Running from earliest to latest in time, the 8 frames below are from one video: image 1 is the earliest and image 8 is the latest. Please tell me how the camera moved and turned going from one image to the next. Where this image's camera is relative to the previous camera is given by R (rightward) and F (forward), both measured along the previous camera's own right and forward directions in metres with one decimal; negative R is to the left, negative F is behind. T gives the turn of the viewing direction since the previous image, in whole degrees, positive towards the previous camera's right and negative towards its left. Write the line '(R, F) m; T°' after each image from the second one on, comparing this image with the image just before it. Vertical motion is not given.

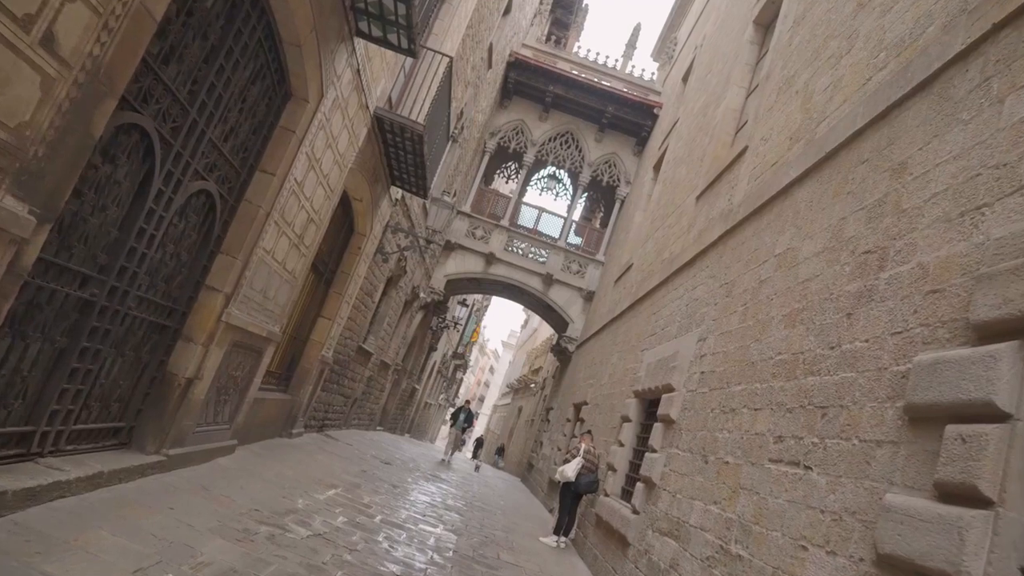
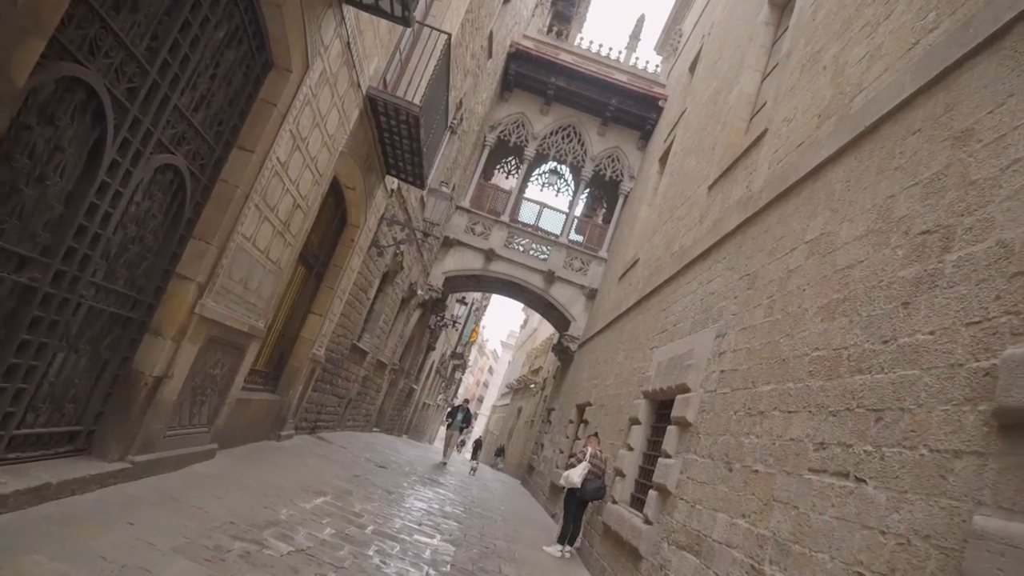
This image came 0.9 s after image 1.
(0.0, +0.4) m; 0°
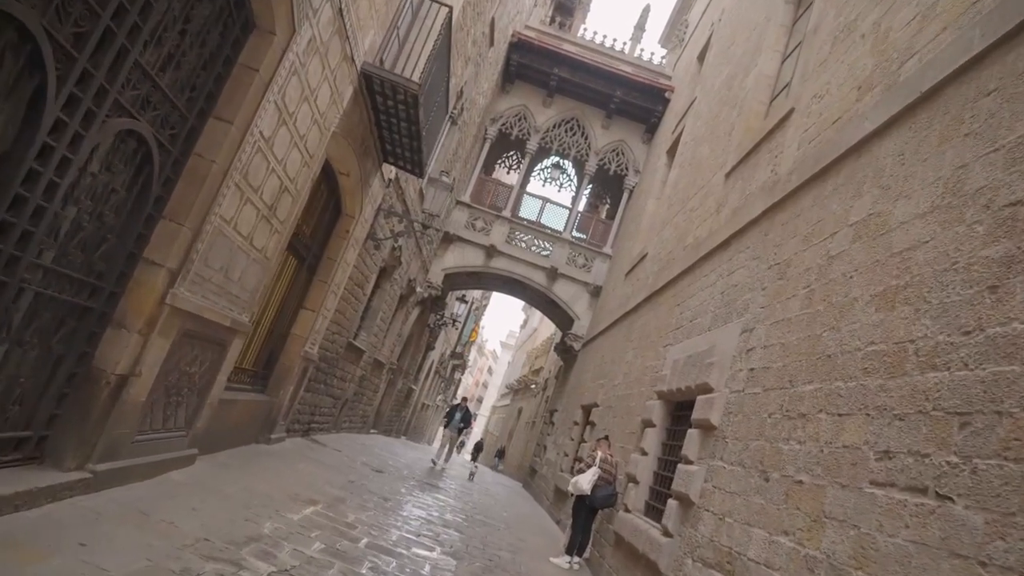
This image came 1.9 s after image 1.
(-0.1, +0.5) m; 0°
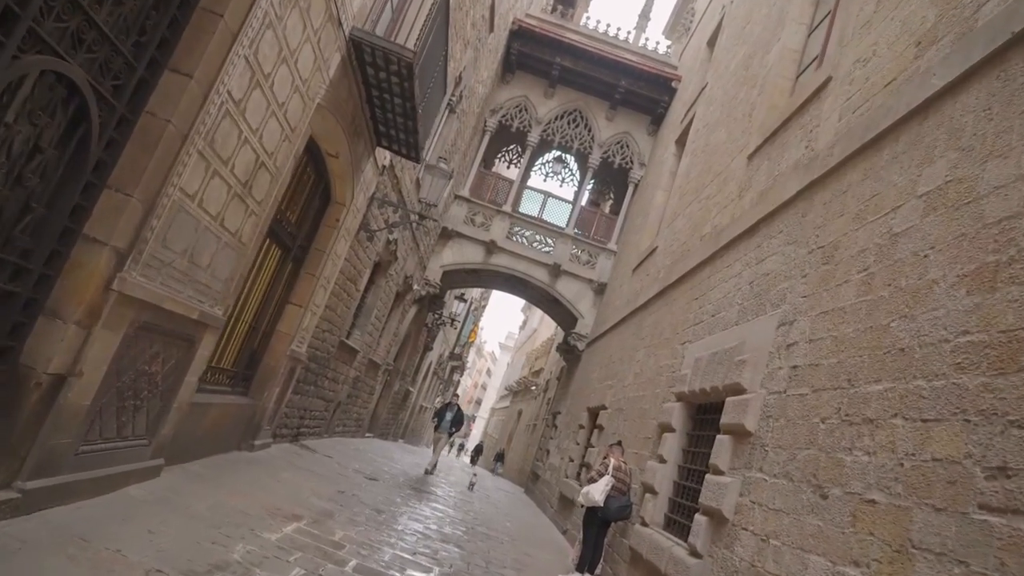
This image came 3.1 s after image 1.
(-0.1, +0.6) m; 0°
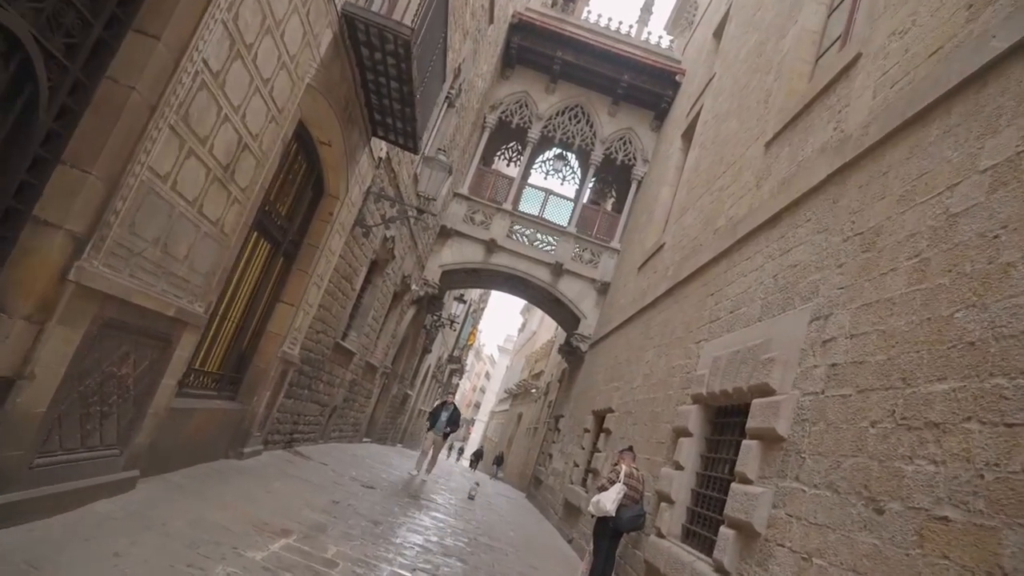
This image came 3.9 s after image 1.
(-0.1, +0.4) m; 0°
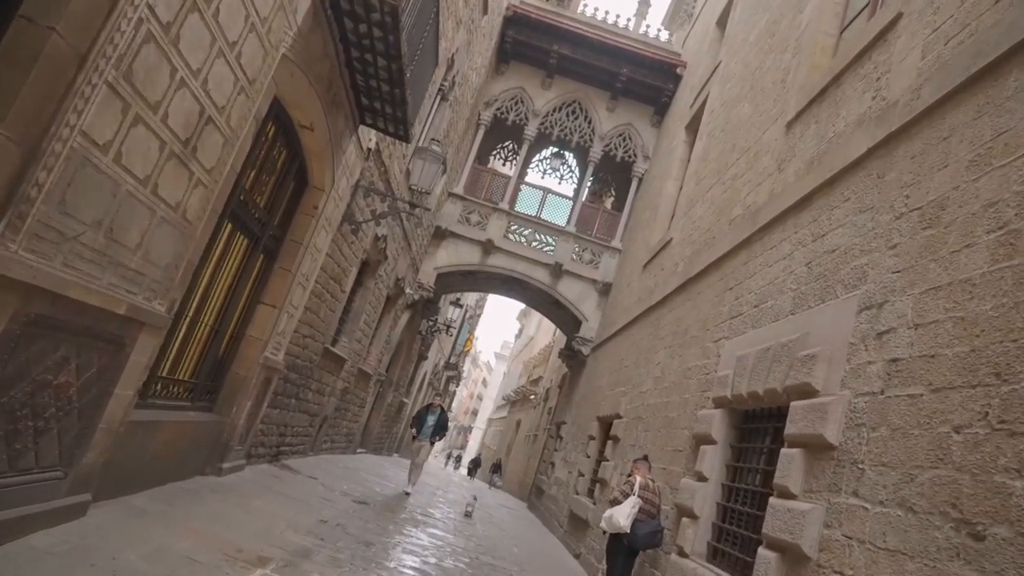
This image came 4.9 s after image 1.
(-0.1, +0.5) m; 0°
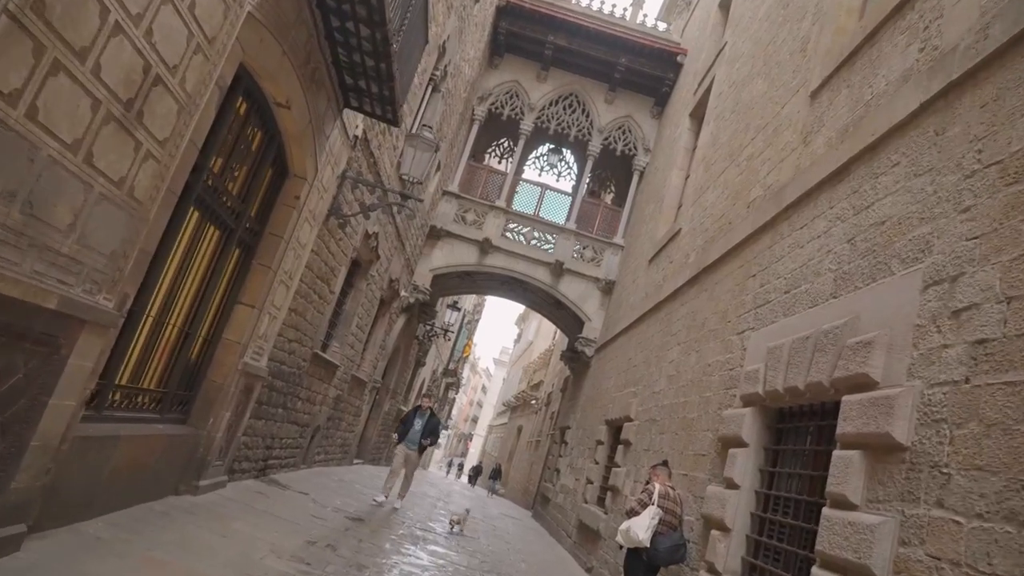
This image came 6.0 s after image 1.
(0.0, +0.5) m; 0°
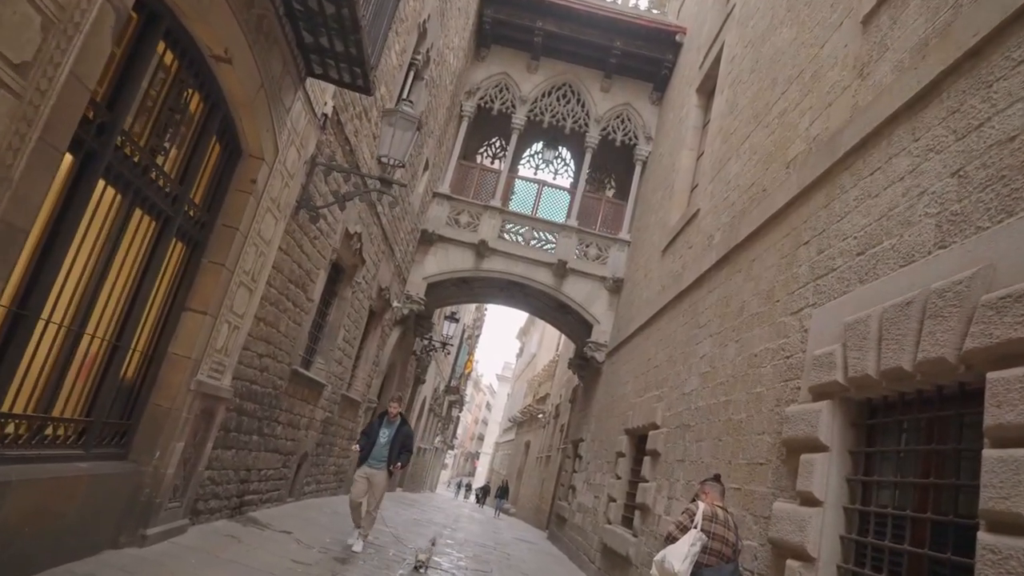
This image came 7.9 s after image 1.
(0.0, +0.9) m; 0°
